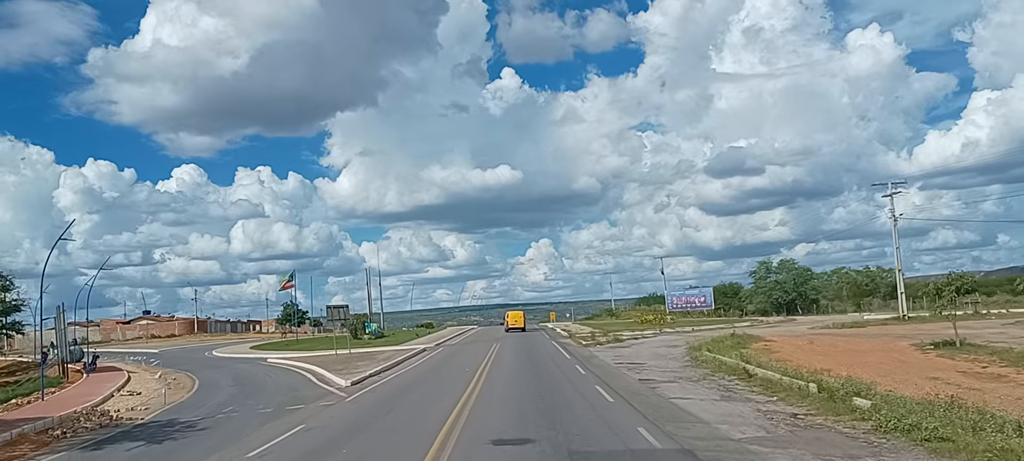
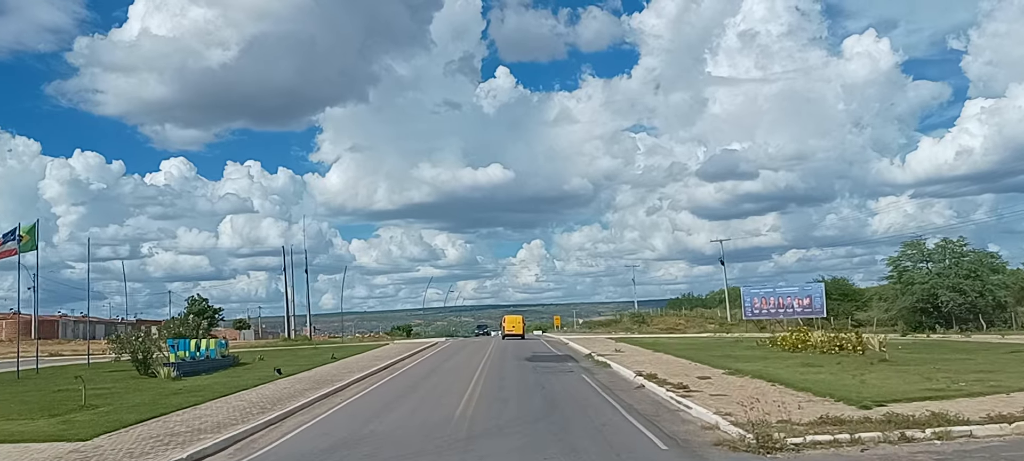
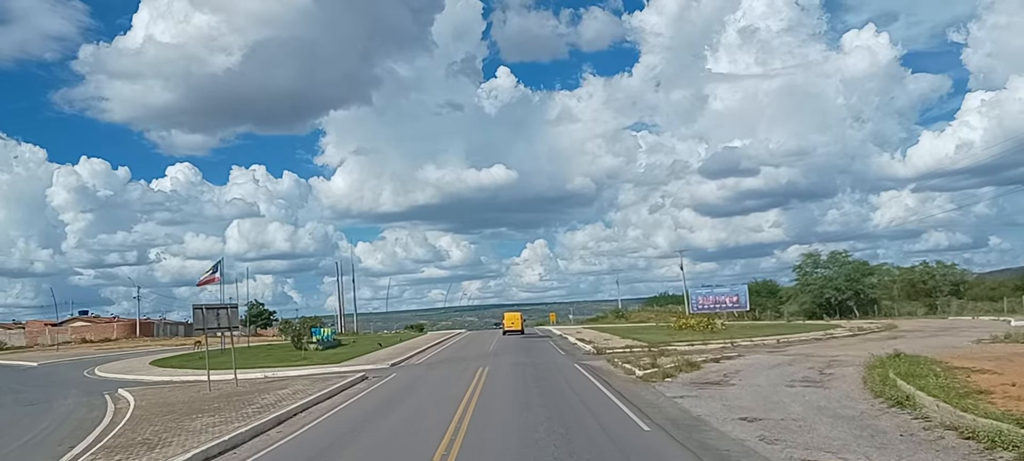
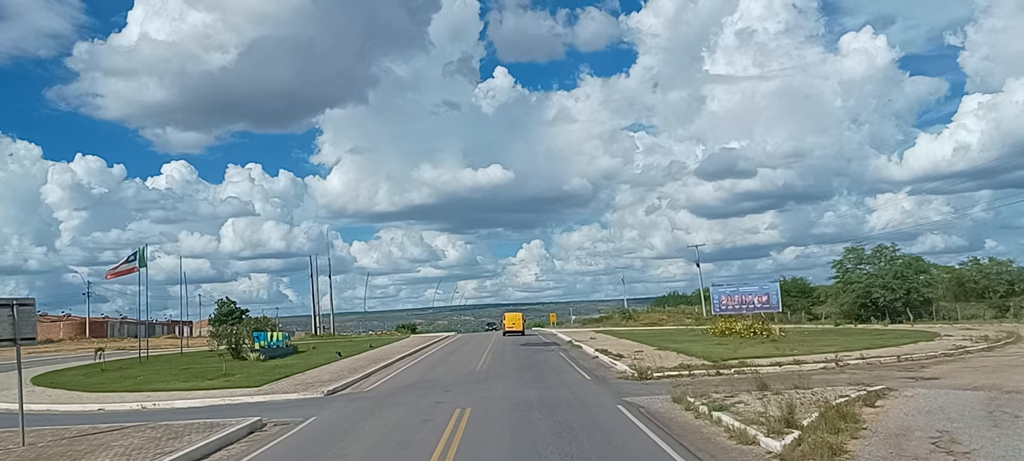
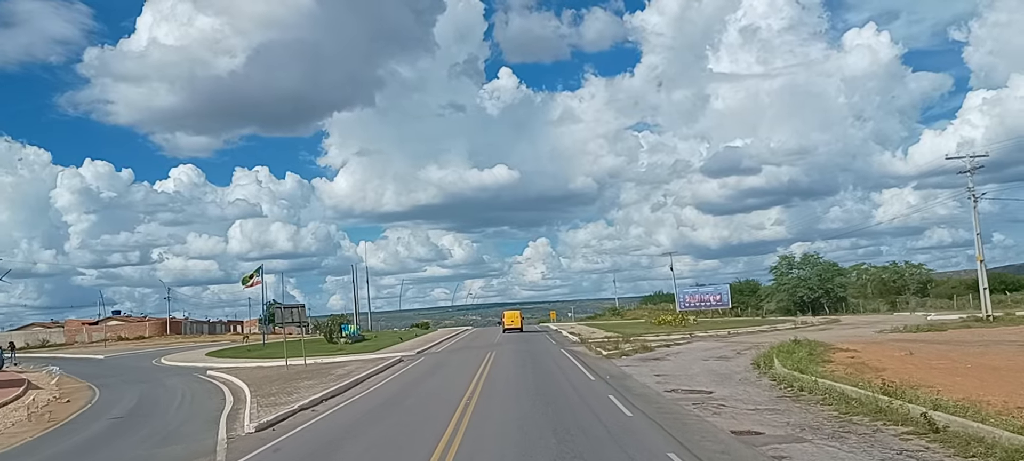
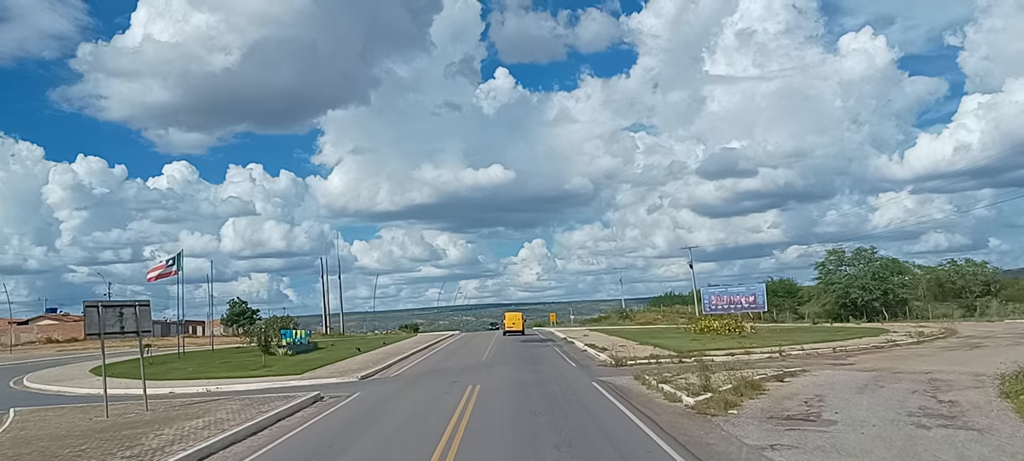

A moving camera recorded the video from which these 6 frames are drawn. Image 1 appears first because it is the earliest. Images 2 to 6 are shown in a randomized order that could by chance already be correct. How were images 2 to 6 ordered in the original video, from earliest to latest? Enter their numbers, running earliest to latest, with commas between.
5, 3, 6, 4, 2
